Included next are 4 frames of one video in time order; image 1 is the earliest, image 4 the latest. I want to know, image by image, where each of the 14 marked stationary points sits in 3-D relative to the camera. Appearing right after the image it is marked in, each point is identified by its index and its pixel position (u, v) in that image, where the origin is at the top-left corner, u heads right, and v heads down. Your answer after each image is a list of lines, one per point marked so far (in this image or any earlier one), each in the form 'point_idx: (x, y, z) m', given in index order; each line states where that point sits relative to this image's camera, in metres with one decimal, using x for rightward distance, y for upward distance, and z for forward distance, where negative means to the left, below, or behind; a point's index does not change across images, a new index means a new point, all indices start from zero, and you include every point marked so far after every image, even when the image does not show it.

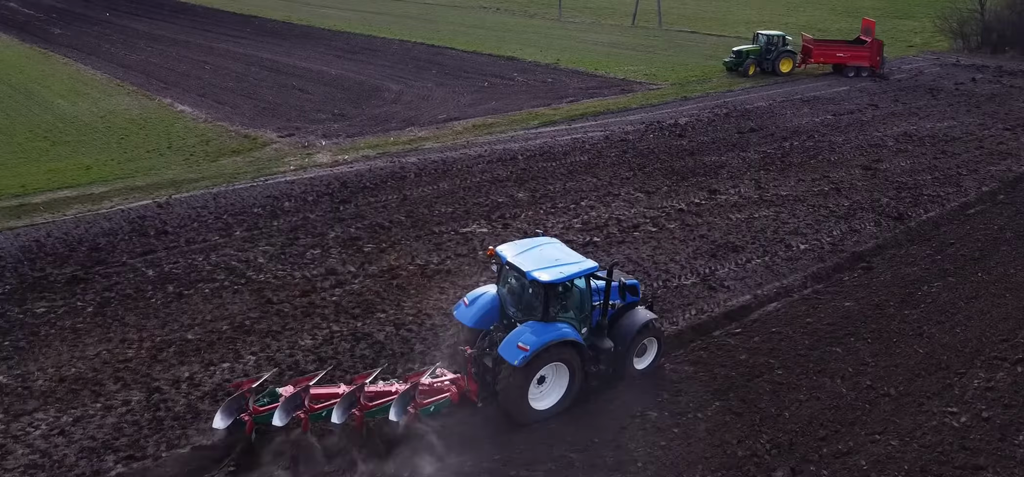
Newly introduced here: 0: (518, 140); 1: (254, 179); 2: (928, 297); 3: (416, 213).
0: (+0.1, +2.4, +19.6) m
1: (-5.2, +1.2, +16.4) m
2: (+5.9, -0.8, +11.6) m
3: (-1.7, +0.5, +14.7) m
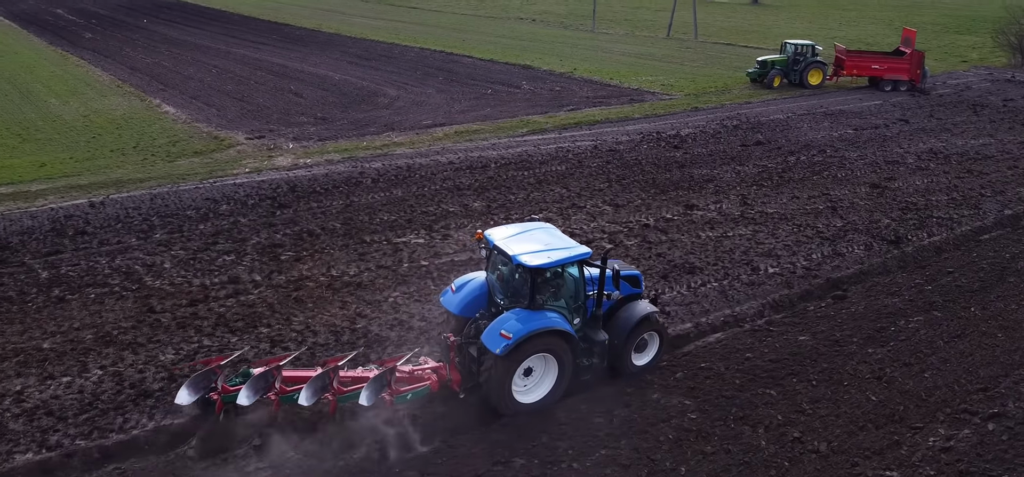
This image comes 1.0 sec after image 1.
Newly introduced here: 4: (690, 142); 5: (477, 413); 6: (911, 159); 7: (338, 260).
0: (-0.3, +2.0, +18.4) m
1: (-5.9, +1.1, +15.6) m
2: (+4.7, -1.2, +9.9) m
3: (-2.6, +0.3, +13.5) m
4: (+4.2, +2.3, +19.4) m
5: (-0.4, -1.7, +8.1) m
6: (+8.9, +1.8, +18.3) m
7: (-2.6, -0.3, +11.9) m
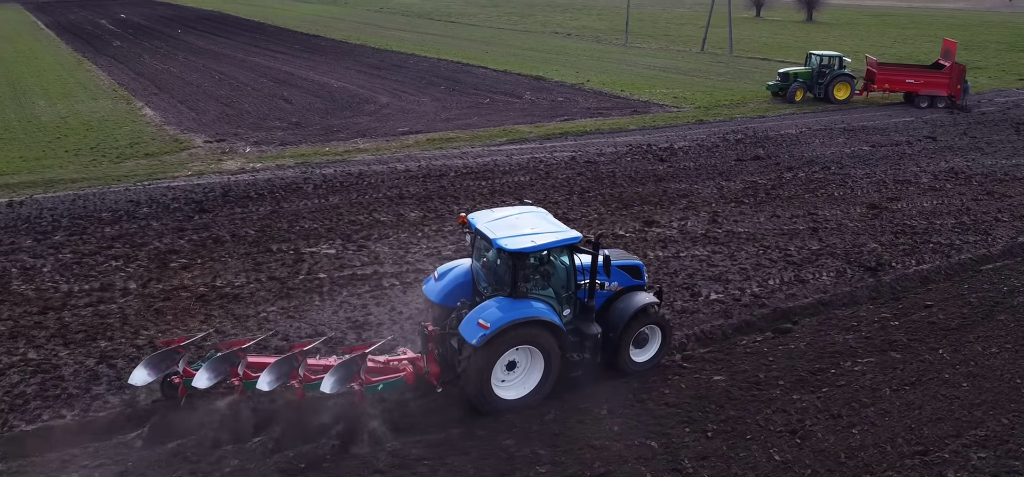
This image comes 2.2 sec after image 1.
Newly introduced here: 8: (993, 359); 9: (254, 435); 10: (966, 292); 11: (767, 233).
0: (-1.0, +1.7, +17.1) m
1: (-6.8, +1.0, +14.8) m
2: (+3.3, -1.4, +8.2) m
3: (-3.7, +0.2, +12.5) m
4: (+3.7, +1.8, +17.8) m
5: (-1.9, -1.8, +6.8) m
6: (+8.3, +1.2, +16.3) m
7: (-3.8, -0.4, +10.8) m
8: (+5.1, -1.3, +8.6) m
9: (-2.2, -1.7, +7.1) m
10: (+5.9, -0.7, +10.5) m
11: (+4.0, +0.1, +12.7) m
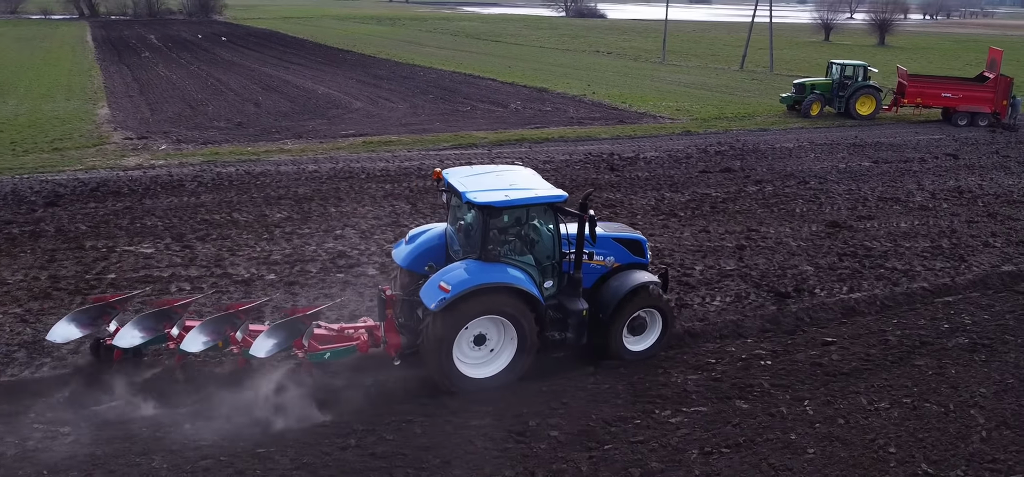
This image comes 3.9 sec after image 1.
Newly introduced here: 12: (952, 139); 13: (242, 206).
0: (-2.2, +1.5, +15.4) m
1: (-8.3, +1.1, +13.7) m
2: (+1.0, -1.4, +6.0) m
3: (-5.5, +0.2, +11.0) m
4: (+2.5, +1.4, +15.6) m
5: (-4.3, -1.6, +5.2) m
6: (+6.8, +0.7, +13.7) m
7: (-5.7, -0.3, +9.4) m
8: (+2.8, -1.4, +6.3) m
9: (-4.7, -1.5, +5.5) m
10: (+3.8, -0.9, +8.1) m
11: (+2.2, -0.1, +10.5) m
12: (+10.6, +2.4, +19.6) m
13: (-4.0, +0.5, +12.0) m
